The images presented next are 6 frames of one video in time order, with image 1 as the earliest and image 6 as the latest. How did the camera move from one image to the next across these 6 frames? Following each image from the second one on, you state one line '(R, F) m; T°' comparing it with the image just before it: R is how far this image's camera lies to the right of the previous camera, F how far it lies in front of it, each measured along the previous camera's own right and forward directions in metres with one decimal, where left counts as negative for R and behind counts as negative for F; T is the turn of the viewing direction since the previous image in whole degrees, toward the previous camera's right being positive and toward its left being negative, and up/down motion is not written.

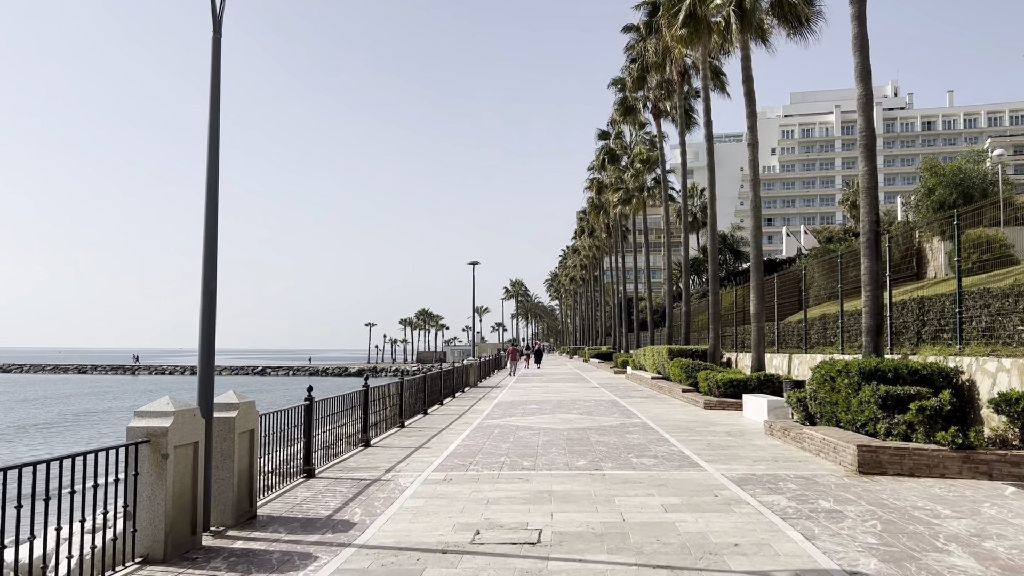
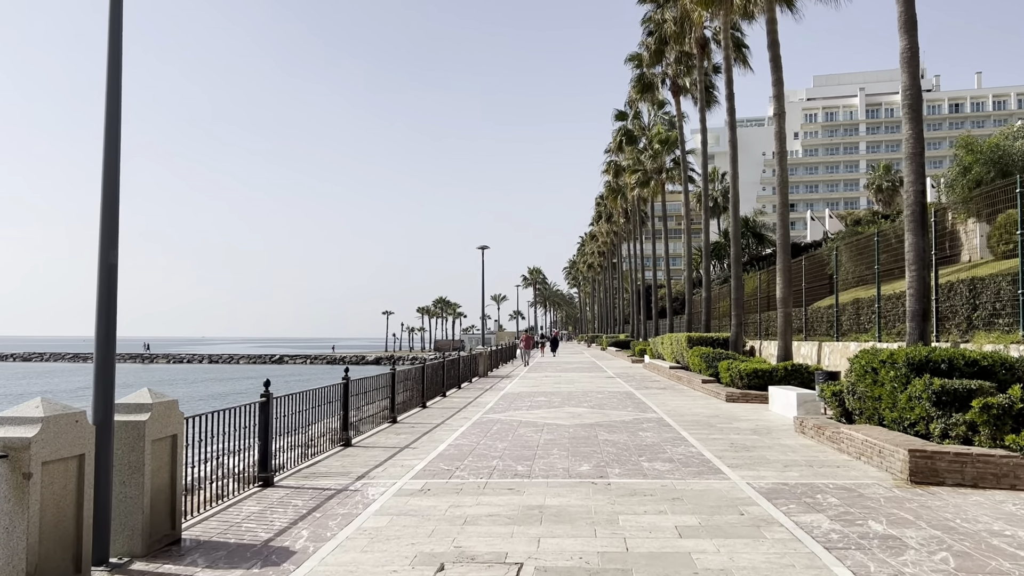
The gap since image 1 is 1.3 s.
(+0.3, +1.6) m; -1°
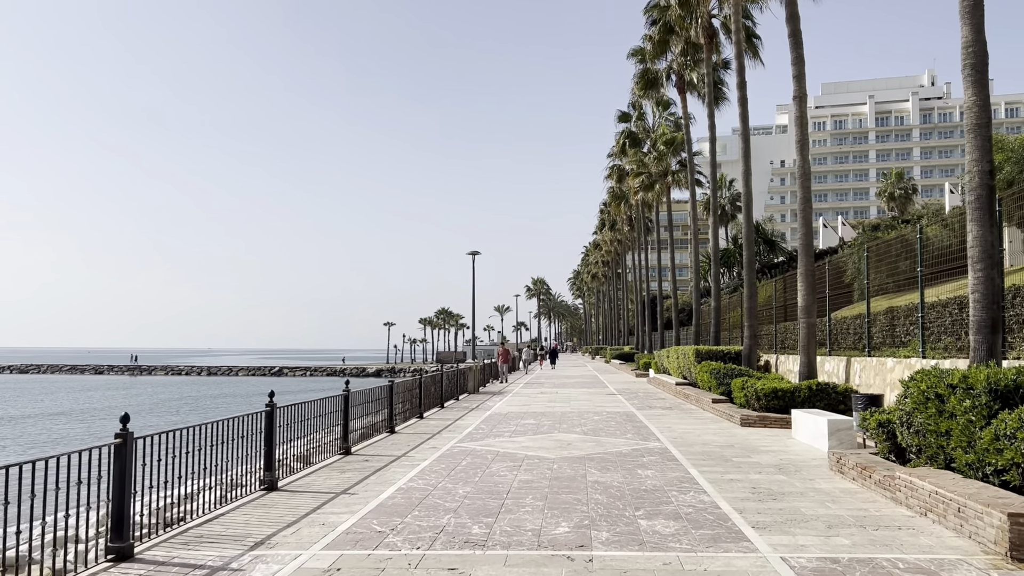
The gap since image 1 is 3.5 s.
(+0.5, +2.5) m; 0°
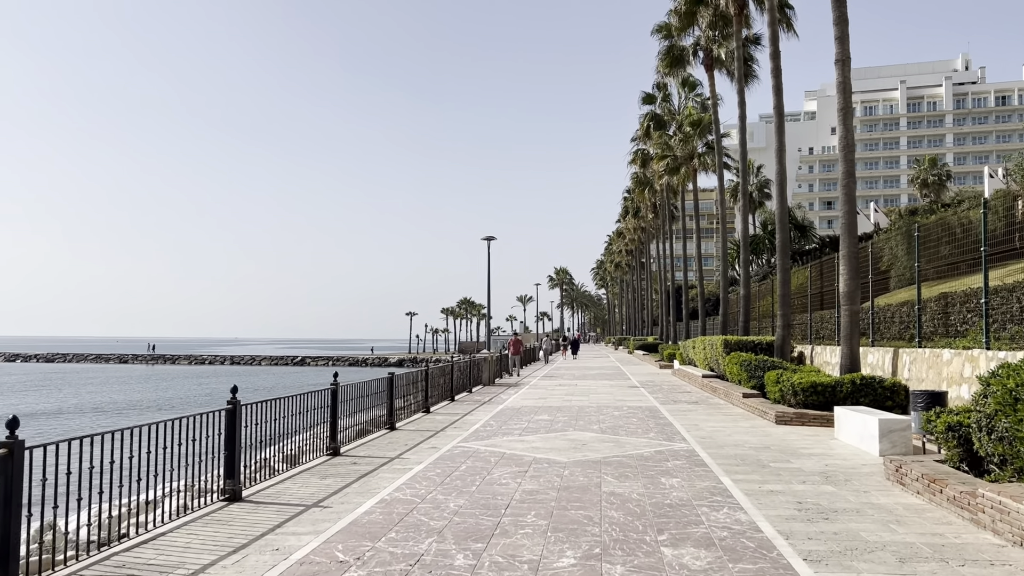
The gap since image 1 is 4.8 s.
(+0.2, +1.5) m; -2°
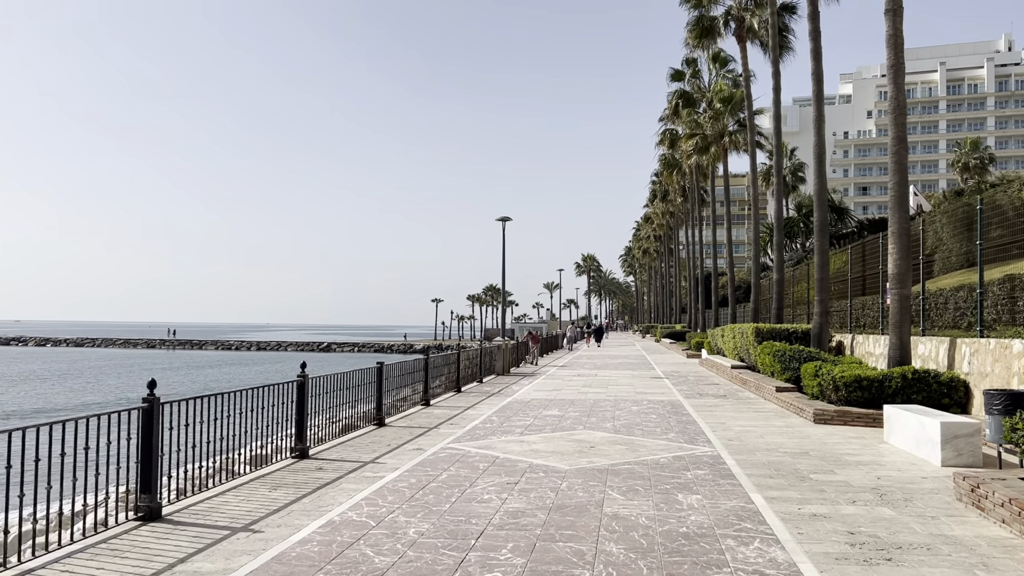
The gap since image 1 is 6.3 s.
(+0.4, +1.7) m; -2°
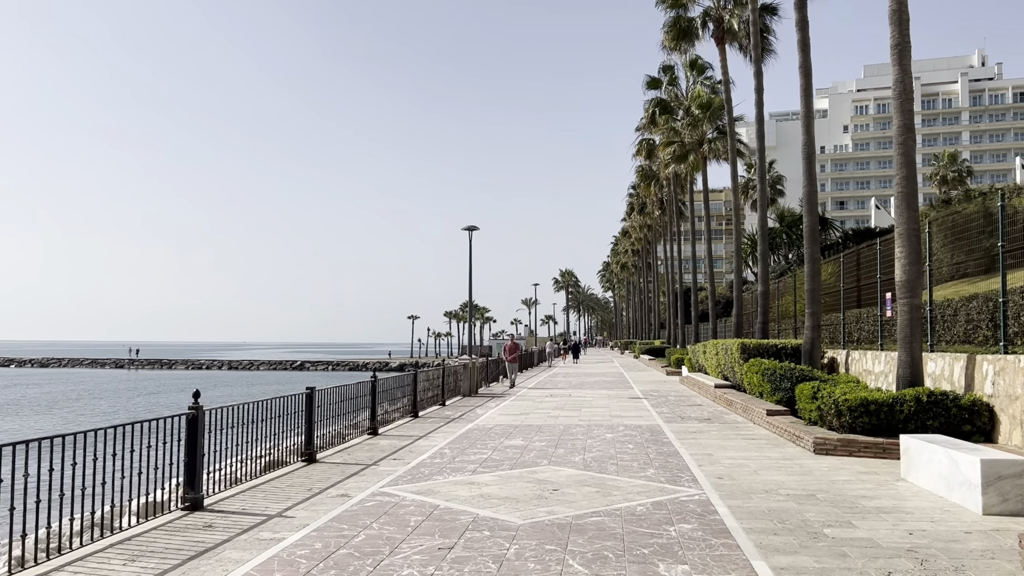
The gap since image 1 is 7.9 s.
(+0.4, +1.9) m; +1°
